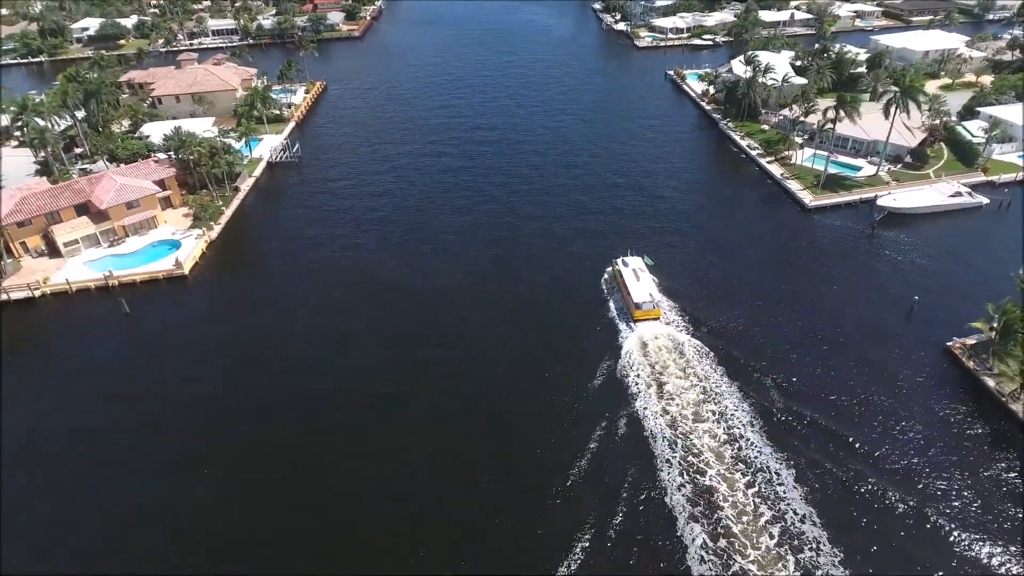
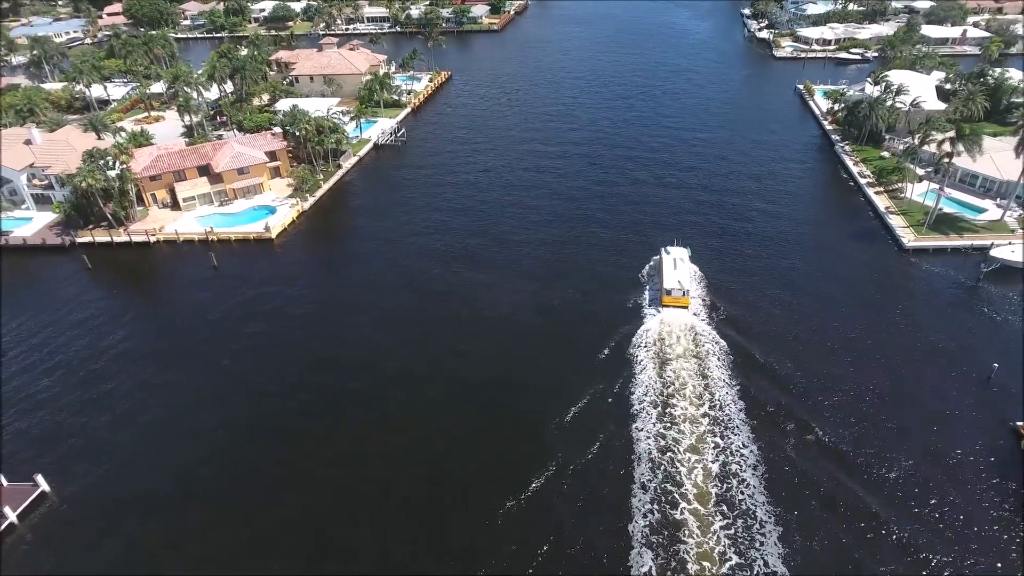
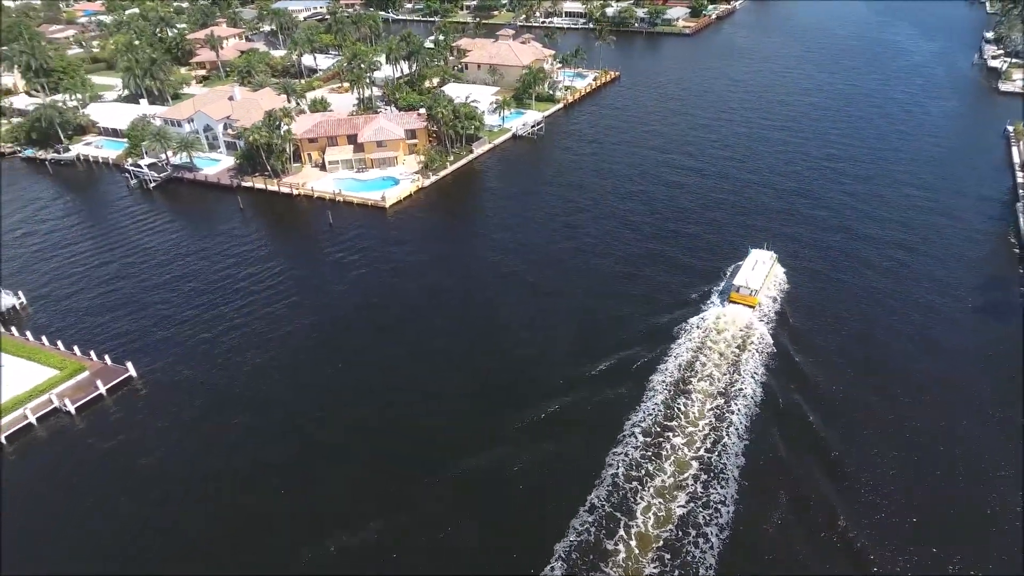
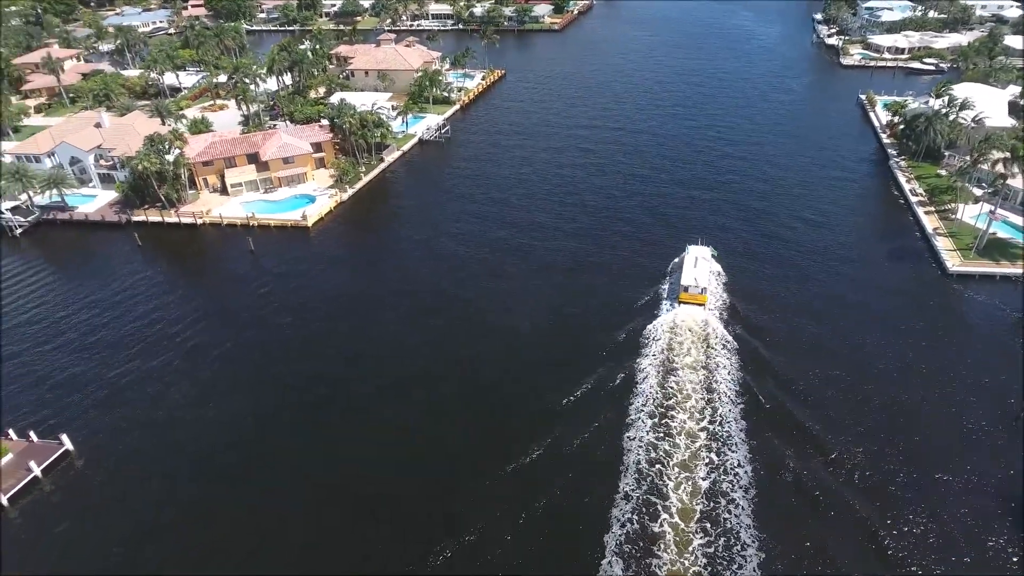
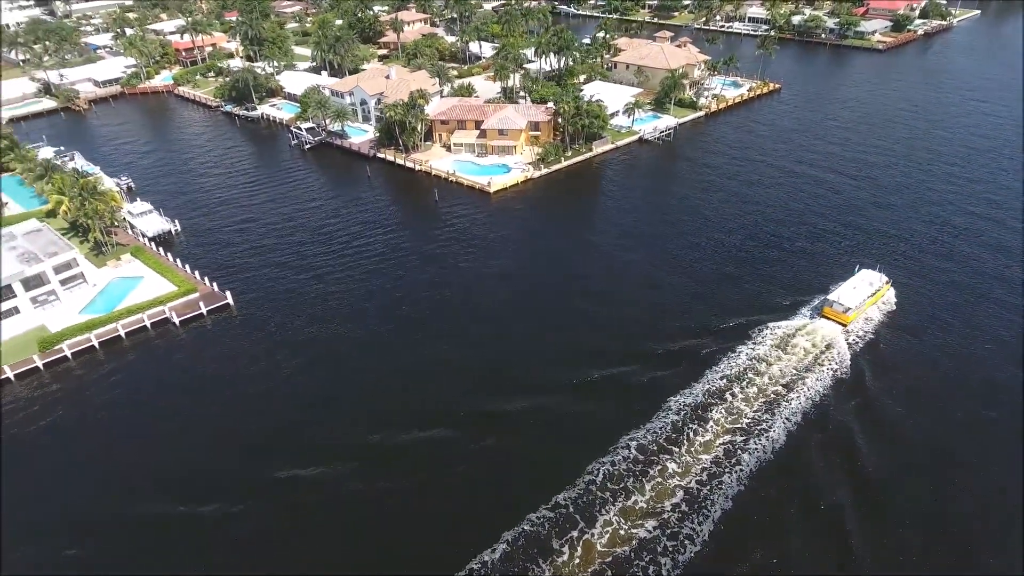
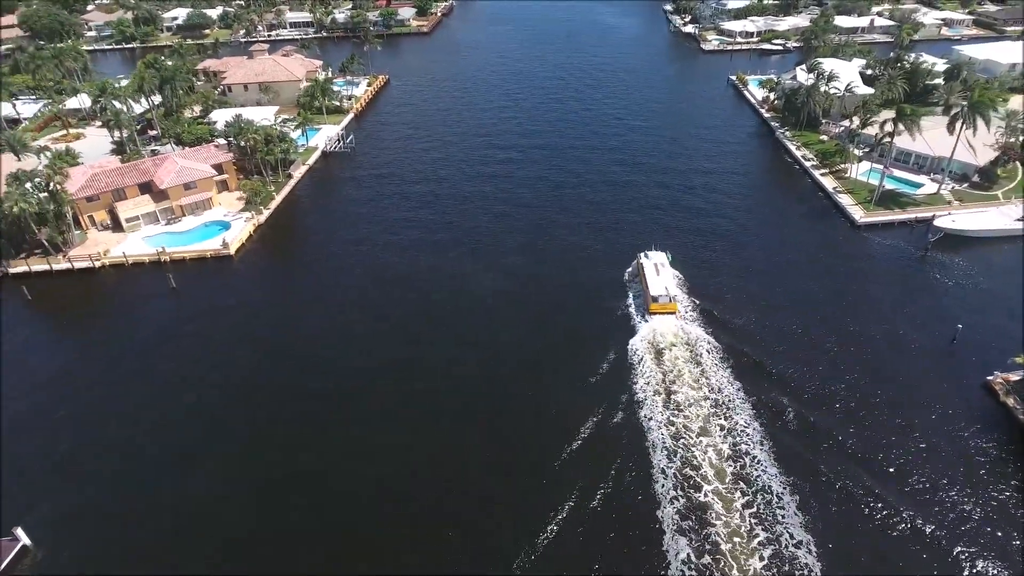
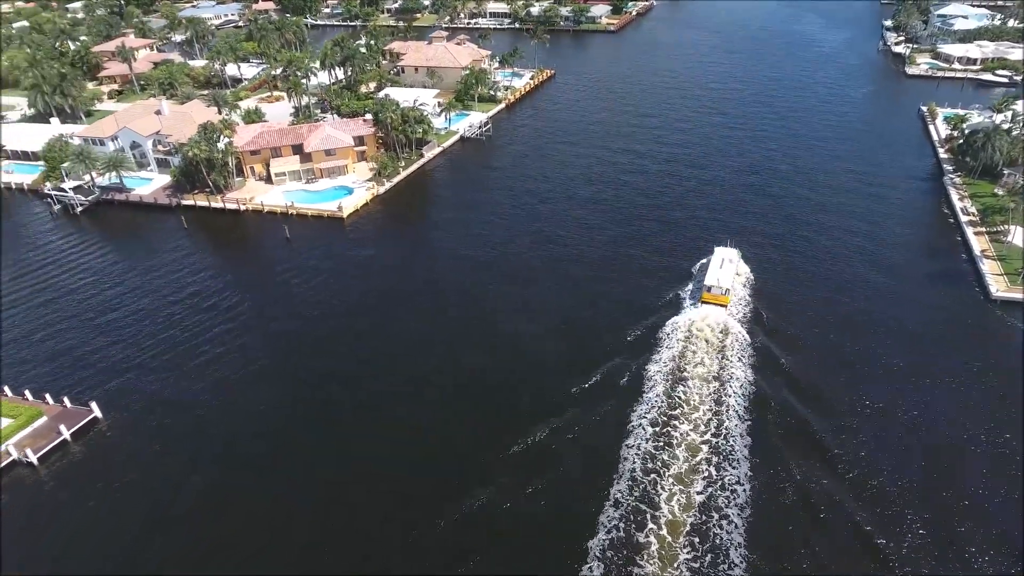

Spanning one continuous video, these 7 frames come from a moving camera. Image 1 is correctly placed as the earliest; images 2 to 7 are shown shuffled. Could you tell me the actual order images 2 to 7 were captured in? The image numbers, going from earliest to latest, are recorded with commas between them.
6, 2, 4, 7, 3, 5
